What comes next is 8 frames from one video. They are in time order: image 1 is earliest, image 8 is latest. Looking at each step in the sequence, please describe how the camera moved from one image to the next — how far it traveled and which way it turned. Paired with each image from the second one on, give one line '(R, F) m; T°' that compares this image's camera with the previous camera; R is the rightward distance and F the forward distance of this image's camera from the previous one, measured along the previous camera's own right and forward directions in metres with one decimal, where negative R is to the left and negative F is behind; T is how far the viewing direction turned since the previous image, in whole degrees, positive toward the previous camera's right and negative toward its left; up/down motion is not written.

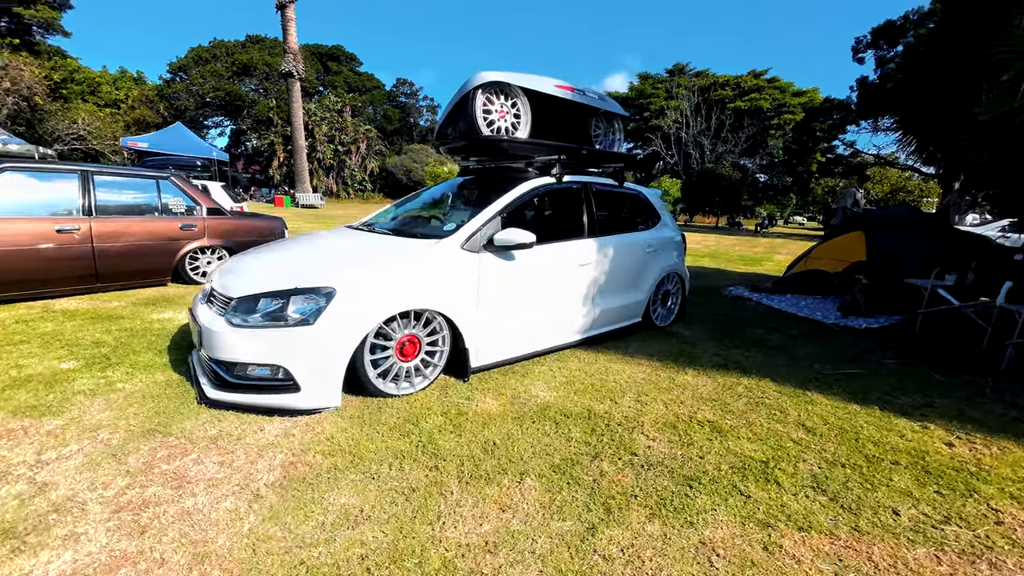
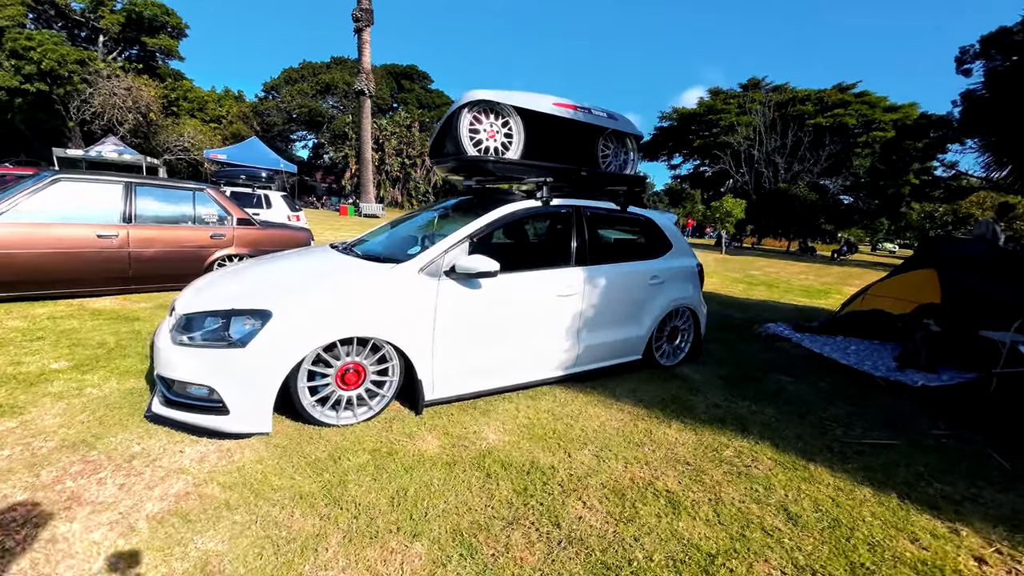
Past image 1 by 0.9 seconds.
(+0.6, +0.2) m; -8°
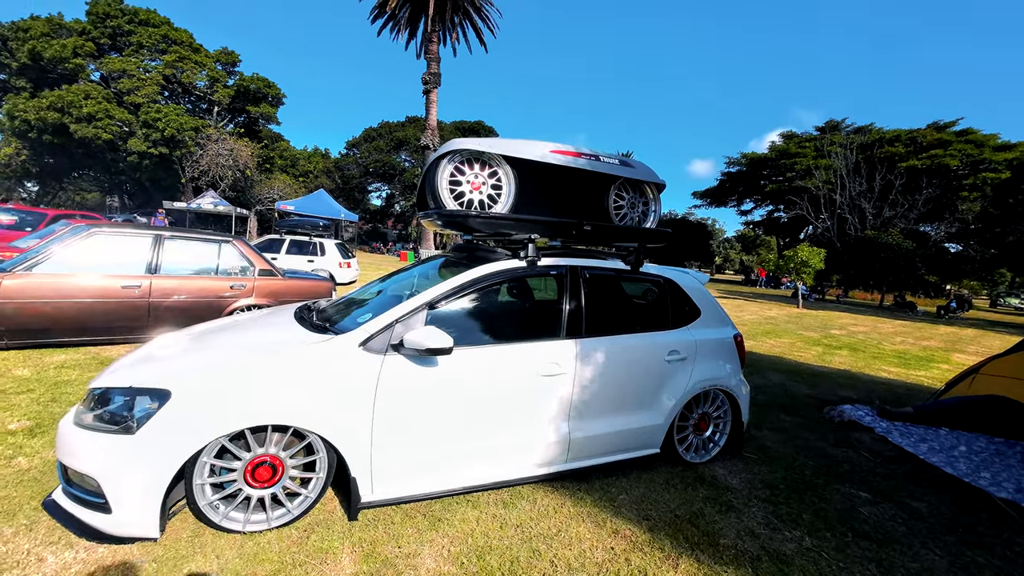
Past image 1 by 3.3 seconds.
(+0.5, +0.5) m; -8°
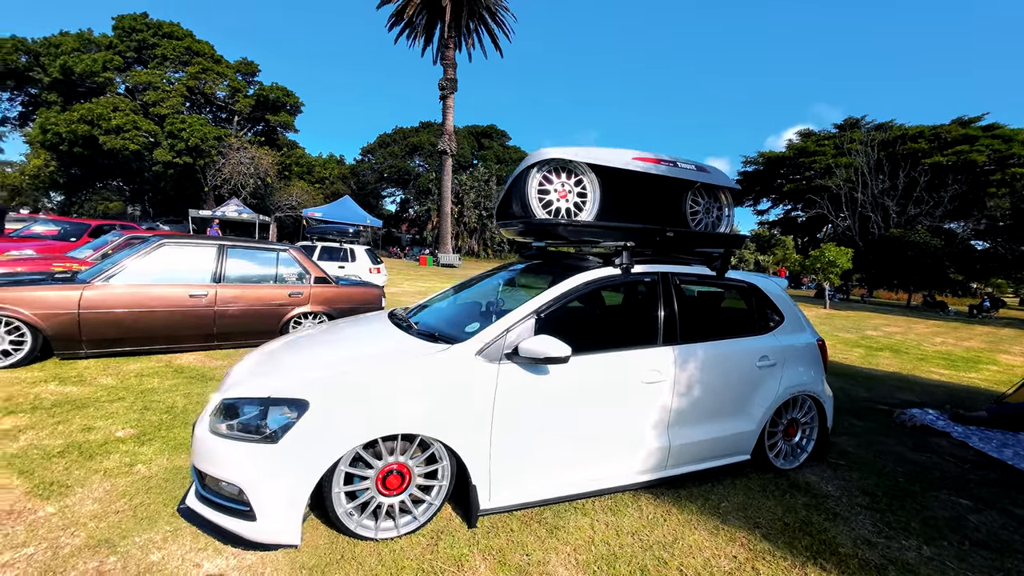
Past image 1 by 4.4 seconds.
(-0.6, 0.0) m; -1°
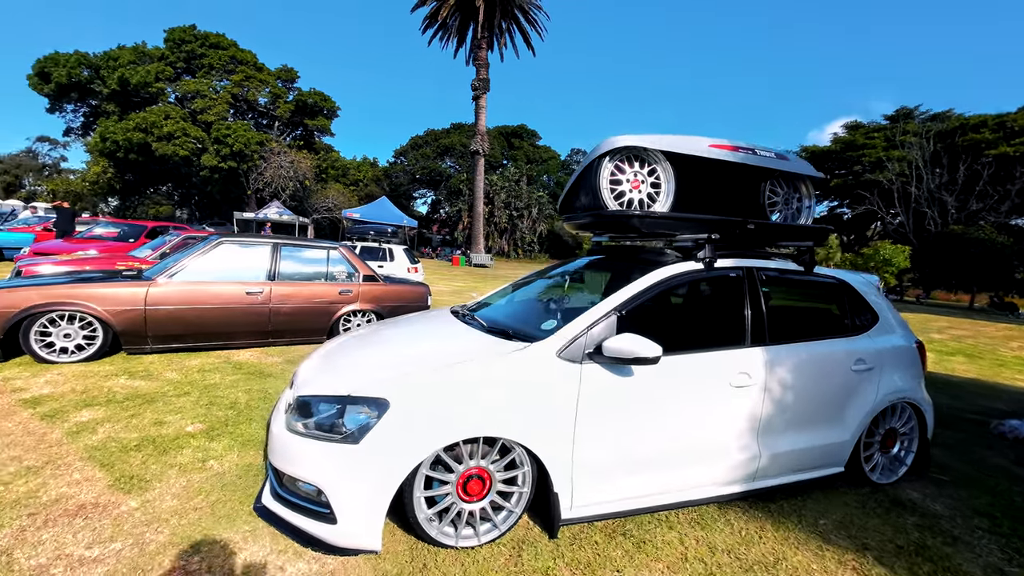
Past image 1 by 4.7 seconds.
(-0.3, +0.1) m; -4°
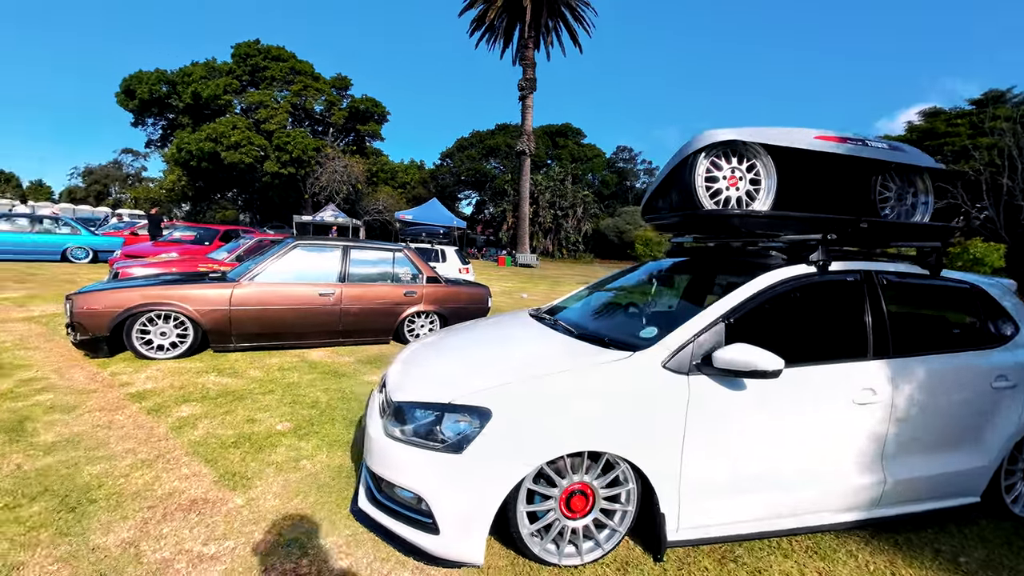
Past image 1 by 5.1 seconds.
(-0.3, +0.1) m; -6°
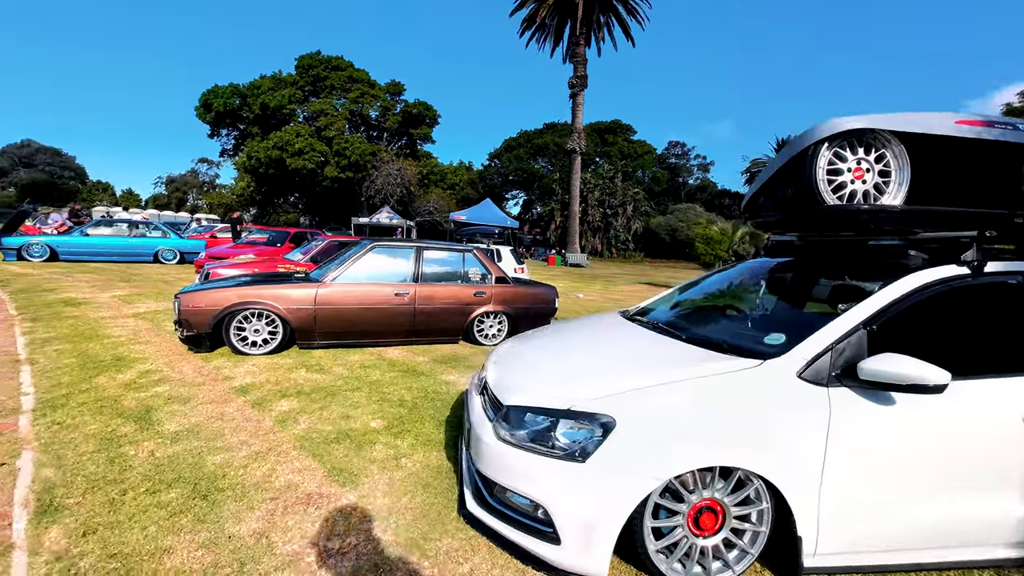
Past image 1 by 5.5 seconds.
(-0.3, 0.0) m; -6°
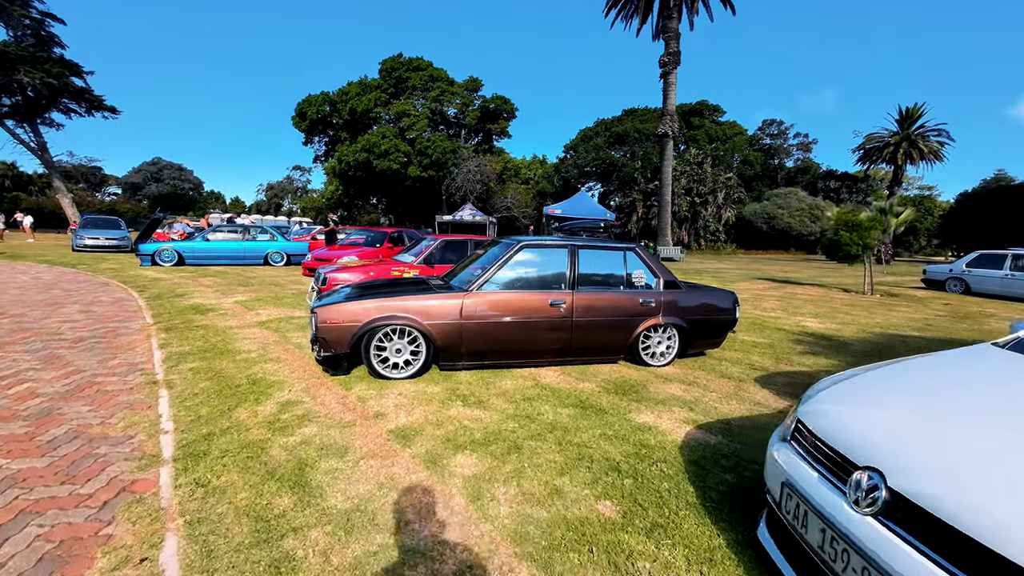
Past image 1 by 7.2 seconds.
(-1.2, +1.0) m; -9°
